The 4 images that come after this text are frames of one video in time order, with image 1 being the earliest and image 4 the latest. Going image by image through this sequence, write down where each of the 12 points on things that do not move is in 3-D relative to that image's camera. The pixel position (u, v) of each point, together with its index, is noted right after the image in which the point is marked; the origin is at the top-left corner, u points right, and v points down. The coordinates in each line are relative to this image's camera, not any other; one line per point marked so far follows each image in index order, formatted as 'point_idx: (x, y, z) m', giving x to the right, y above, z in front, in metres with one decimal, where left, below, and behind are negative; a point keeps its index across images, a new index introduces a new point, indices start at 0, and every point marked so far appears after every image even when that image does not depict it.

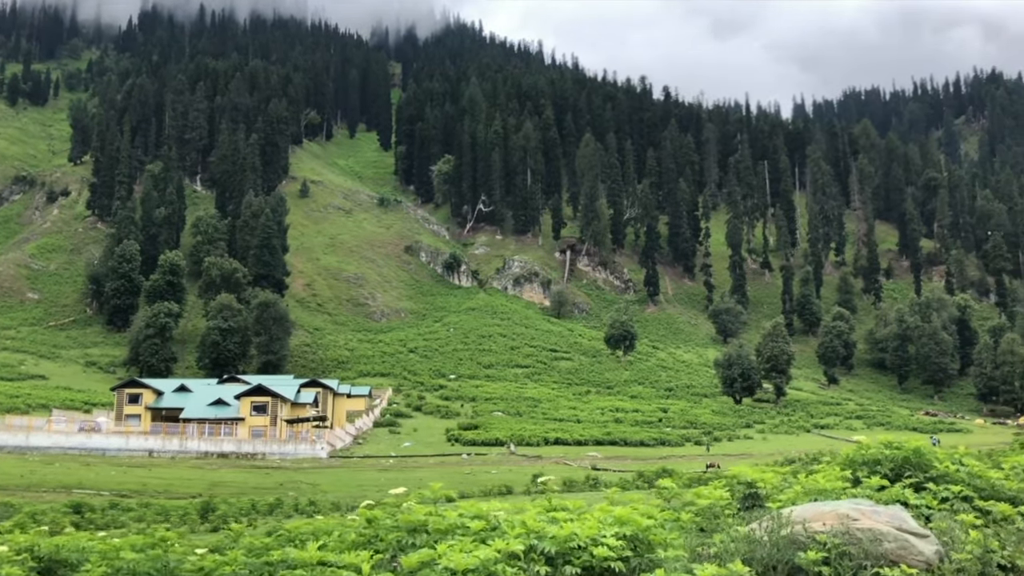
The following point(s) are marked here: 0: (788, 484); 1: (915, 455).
0: (+2.7, -1.9, +10.0) m
1: (+4.4, -1.8, +11.1) m
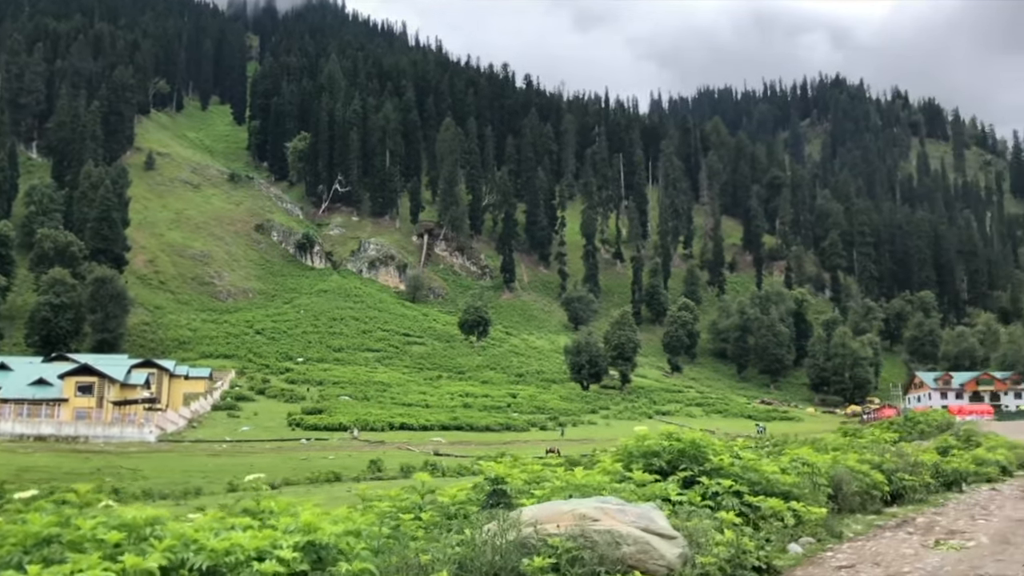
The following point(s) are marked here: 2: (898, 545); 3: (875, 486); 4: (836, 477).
0: (+0.3, -1.7, +9.3) m
1: (+1.9, -1.7, +10.7) m
2: (+3.6, -2.4, +9.5) m
3: (+4.3, -2.3, +12.1) m
4: (+3.6, -2.1, +11.5) m
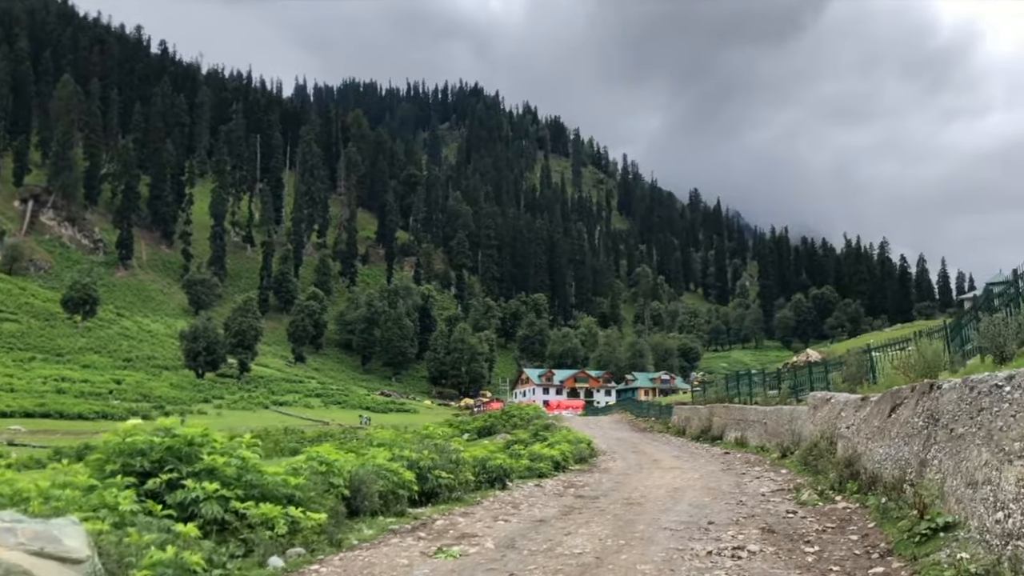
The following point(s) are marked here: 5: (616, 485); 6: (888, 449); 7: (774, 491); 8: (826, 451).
0: (-3.9, -1.4, +7.3) m
1: (-2.9, -1.4, +9.1) m
2: (-1.0, -2.2, +8.6) m
3: (-1.2, -2.2, +11.3) m
4: (-1.6, -1.9, +10.5) m
5: (+1.7, -3.2, +16.5) m
6: (+4.0, -1.7, +10.9) m
7: (+3.8, -2.9, +14.7) m
8: (+4.7, -2.5, +15.5) m
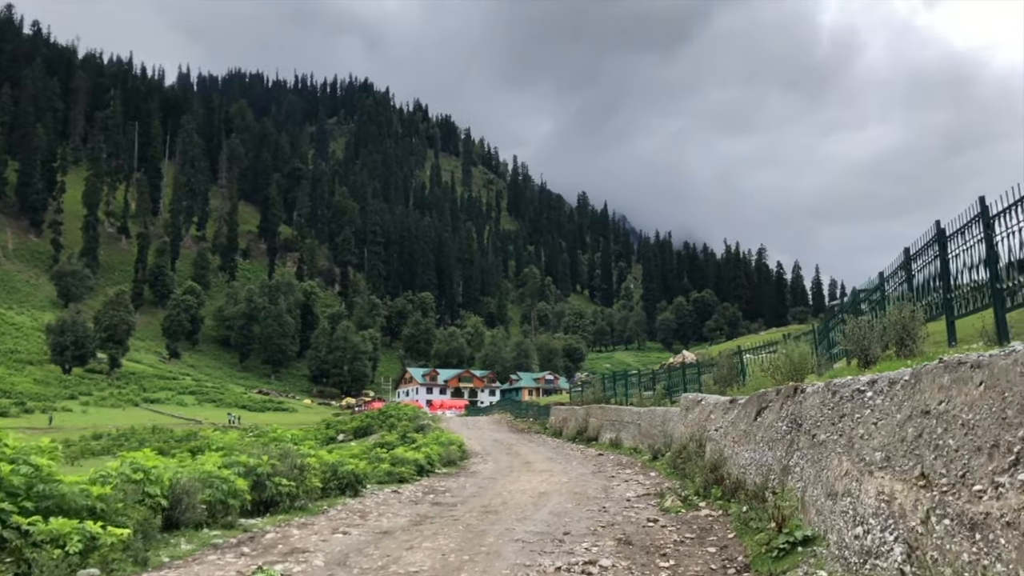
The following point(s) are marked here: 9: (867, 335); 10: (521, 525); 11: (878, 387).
0: (-5.0, -1.3, +6.1) m
1: (-4.2, -1.3, +7.9) m
2: (-2.3, -2.1, +7.7) m
3: (-2.8, -2.1, +10.3) m
4: (-3.1, -1.8, +9.5) m
5: (-0.5, -3.1, +15.8) m
6: (+2.4, -1.7, +10.4) m
7: (+1.8, -2.9, +14.2) m
8: (+2.7, -2.5, +15.1) m
9: (+3.7, -0.5, +10.9) m
10: (+0.1, -2.5, +10.9) m
11: (+2.2, -0.6, +6.2) m
